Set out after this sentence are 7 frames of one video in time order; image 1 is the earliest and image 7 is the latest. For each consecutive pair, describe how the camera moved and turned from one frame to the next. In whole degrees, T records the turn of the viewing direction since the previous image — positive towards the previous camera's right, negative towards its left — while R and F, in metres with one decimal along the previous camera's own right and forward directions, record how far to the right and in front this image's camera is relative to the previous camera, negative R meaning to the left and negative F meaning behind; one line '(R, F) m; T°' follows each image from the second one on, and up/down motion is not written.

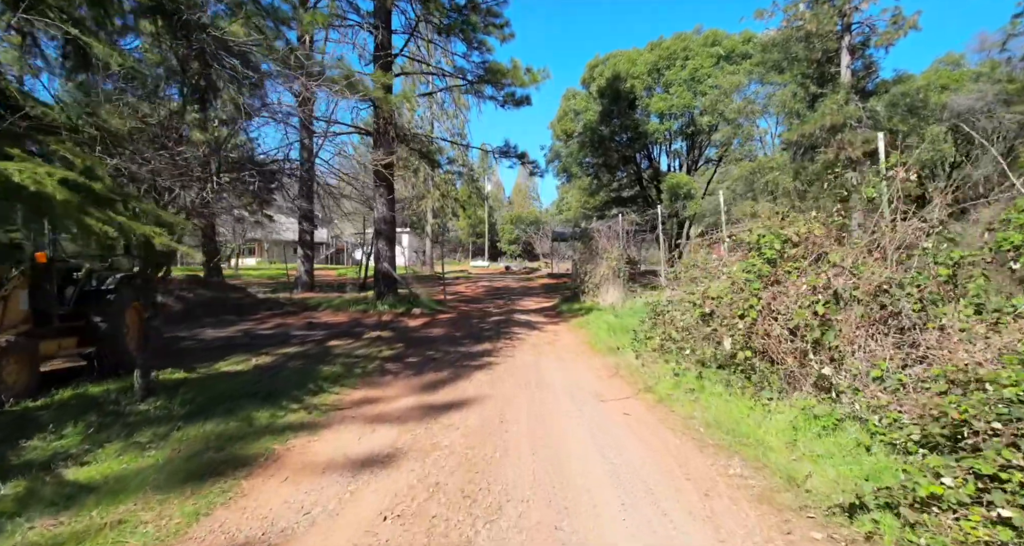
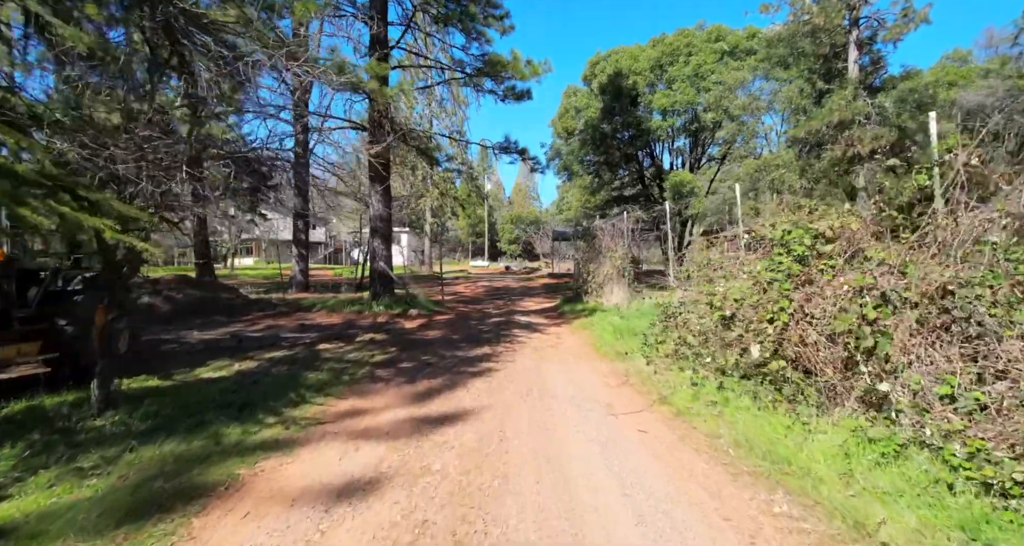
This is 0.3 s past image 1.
(0.0, +0.3) m; 0°
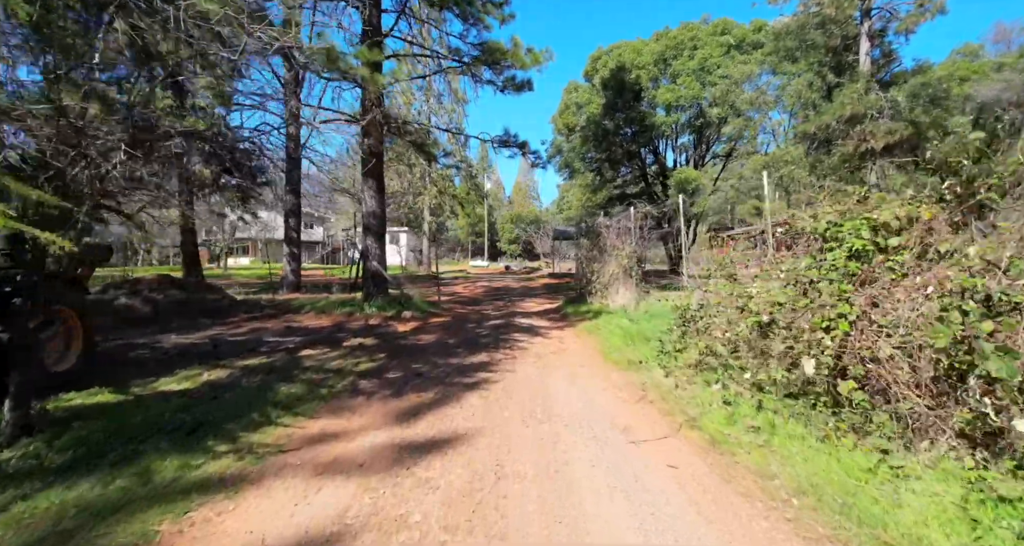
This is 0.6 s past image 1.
(0.0, +0.5) m; 0°
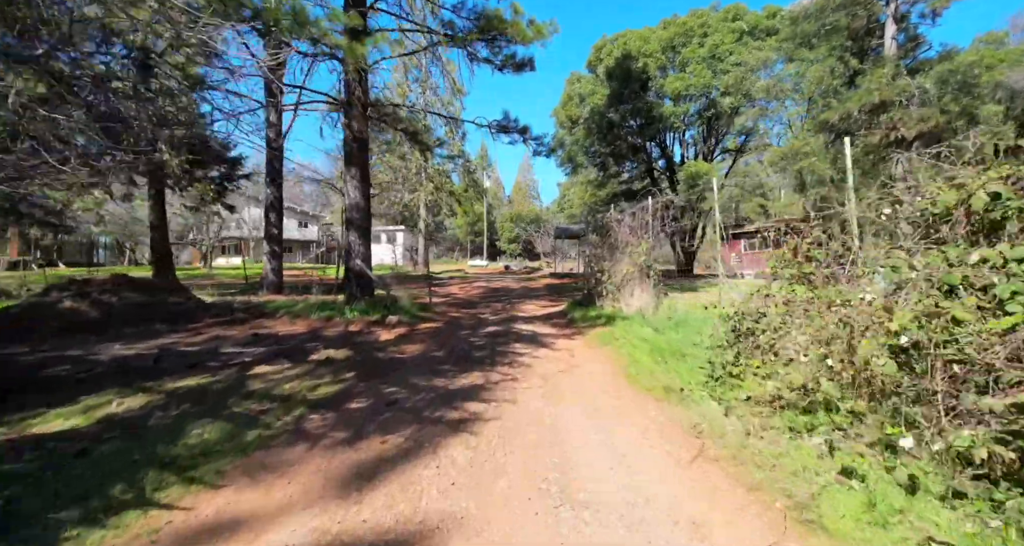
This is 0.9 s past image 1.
(0.0, +1.1) m; 0°
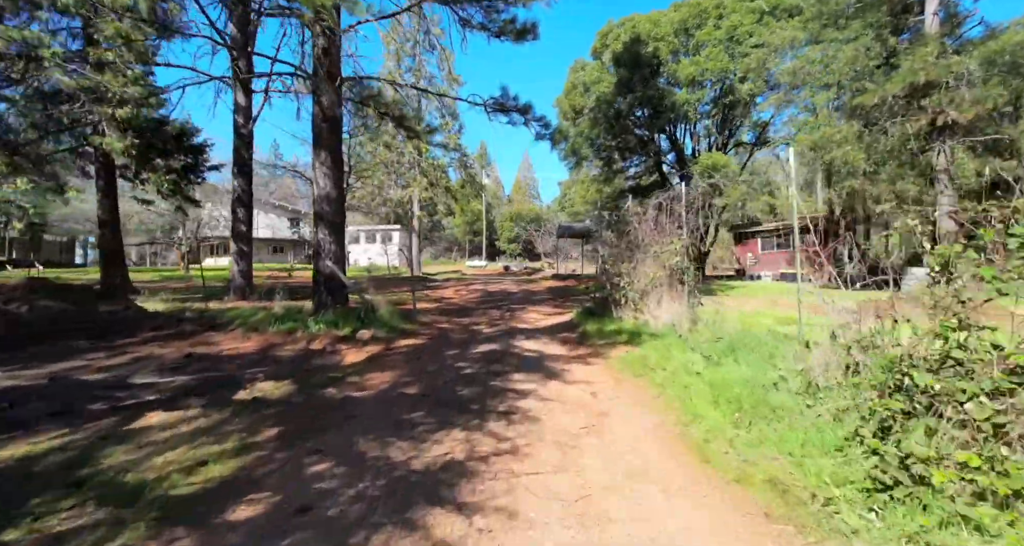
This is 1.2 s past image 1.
(0.0, +1.4) m; 0°
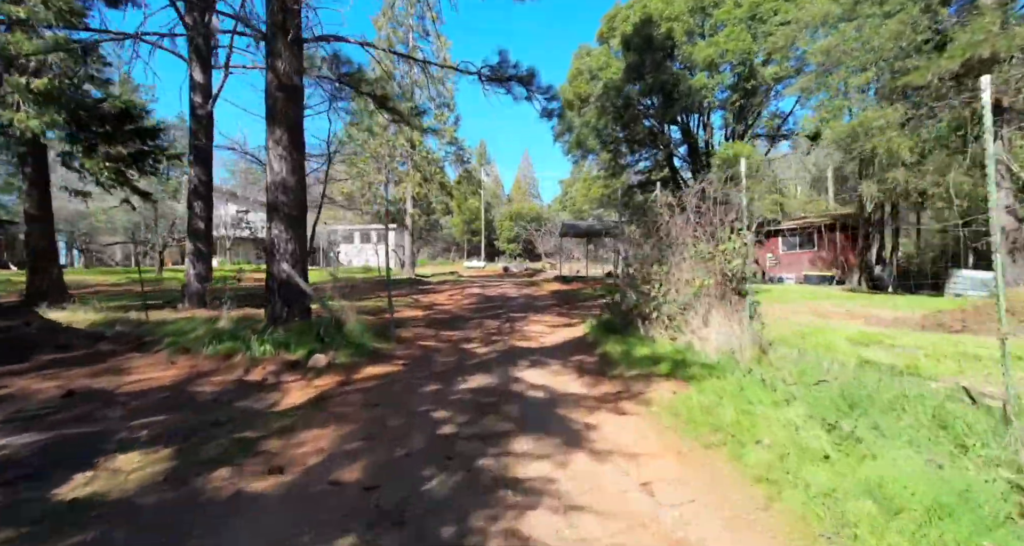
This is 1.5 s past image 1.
(0.0, +1.5) m; 0°
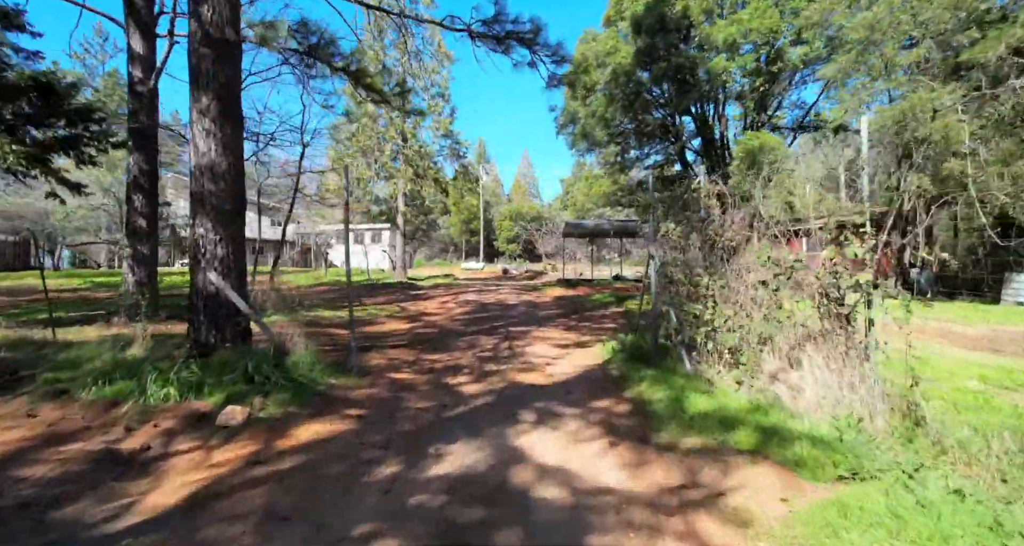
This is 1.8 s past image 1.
(0.0, +1.5) m; 0°
